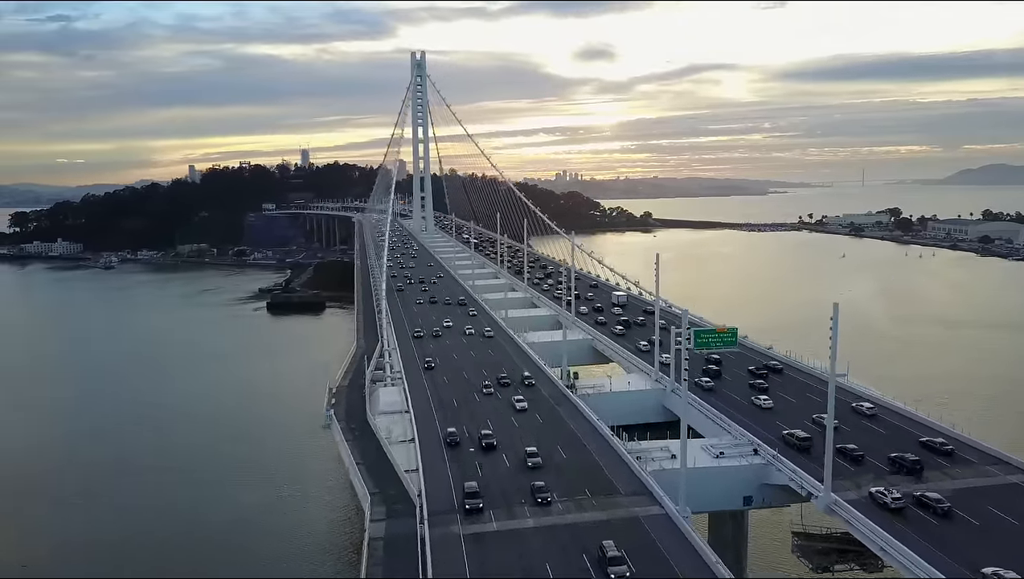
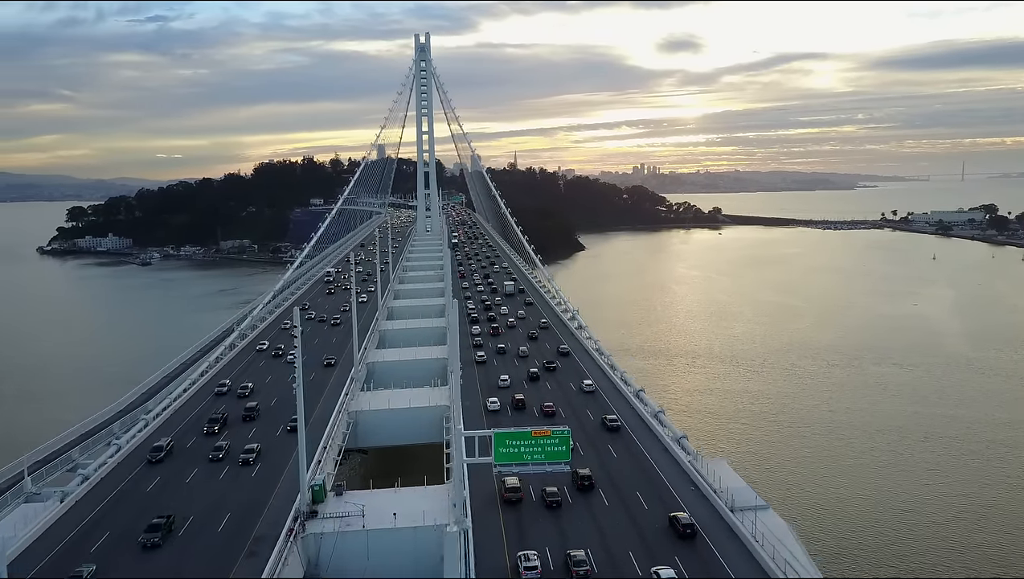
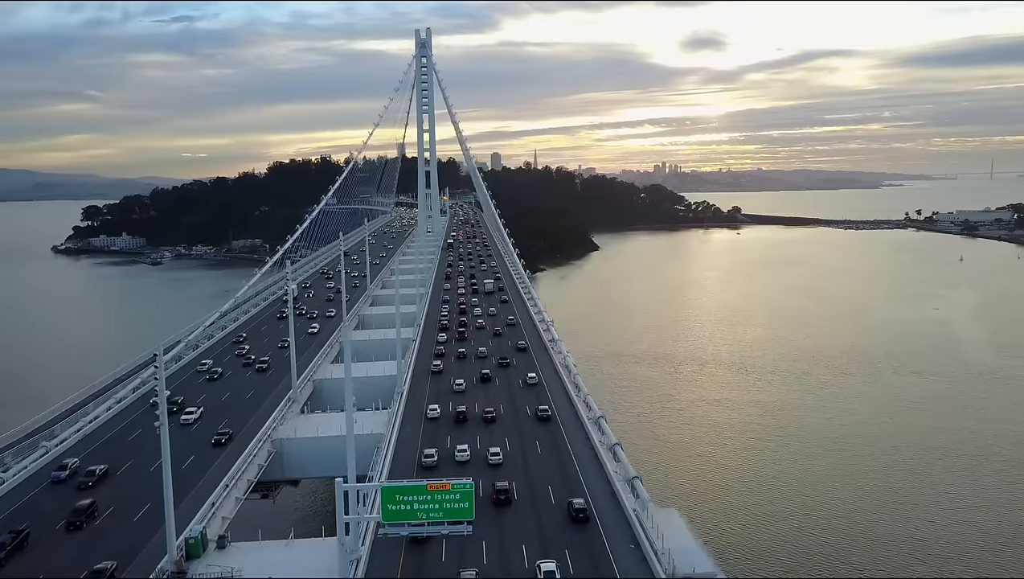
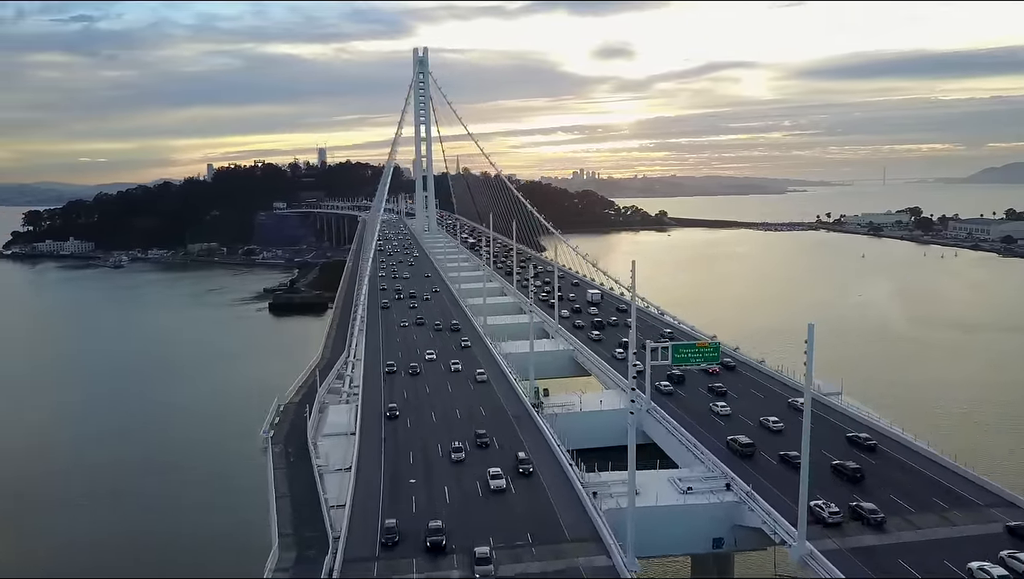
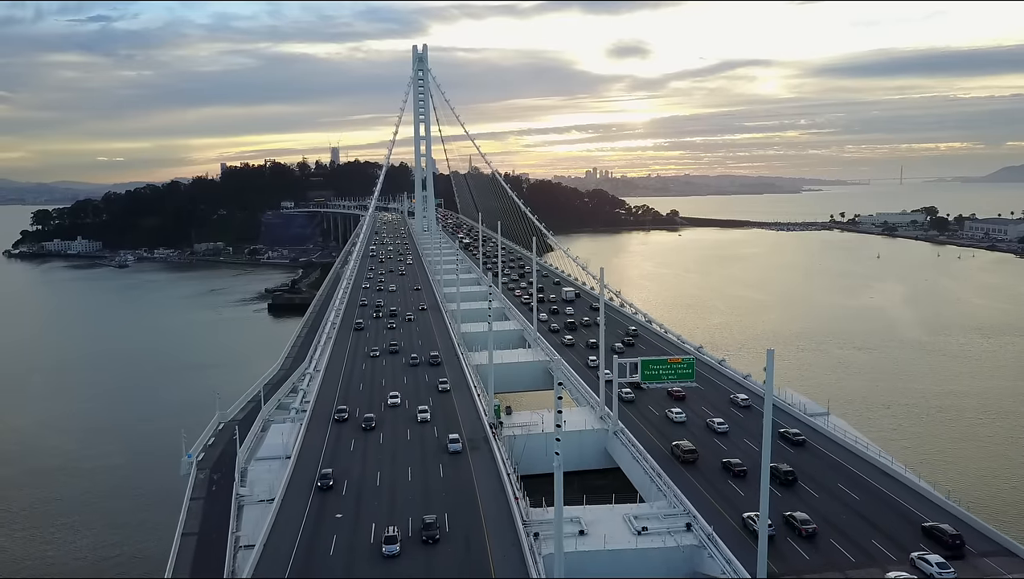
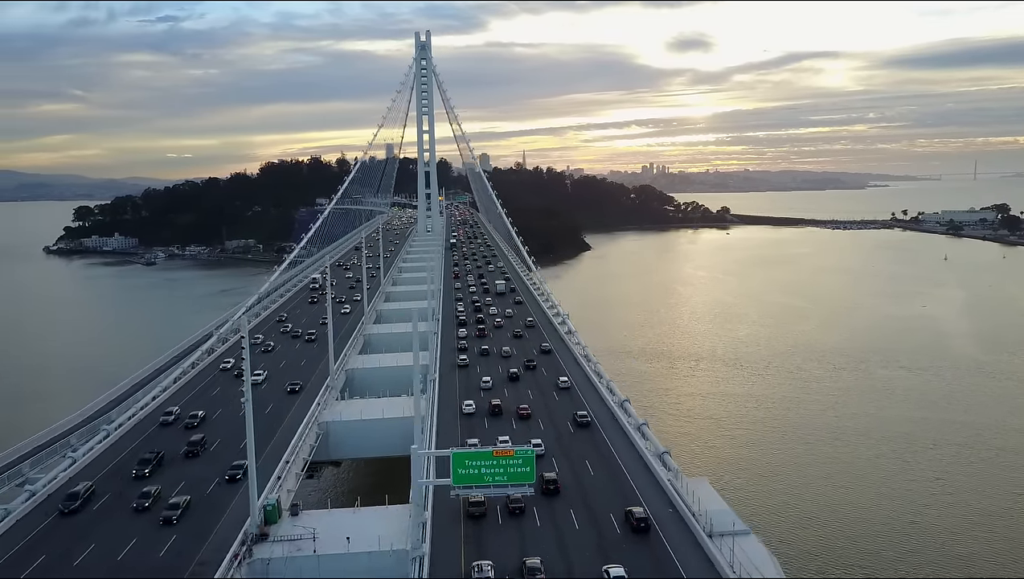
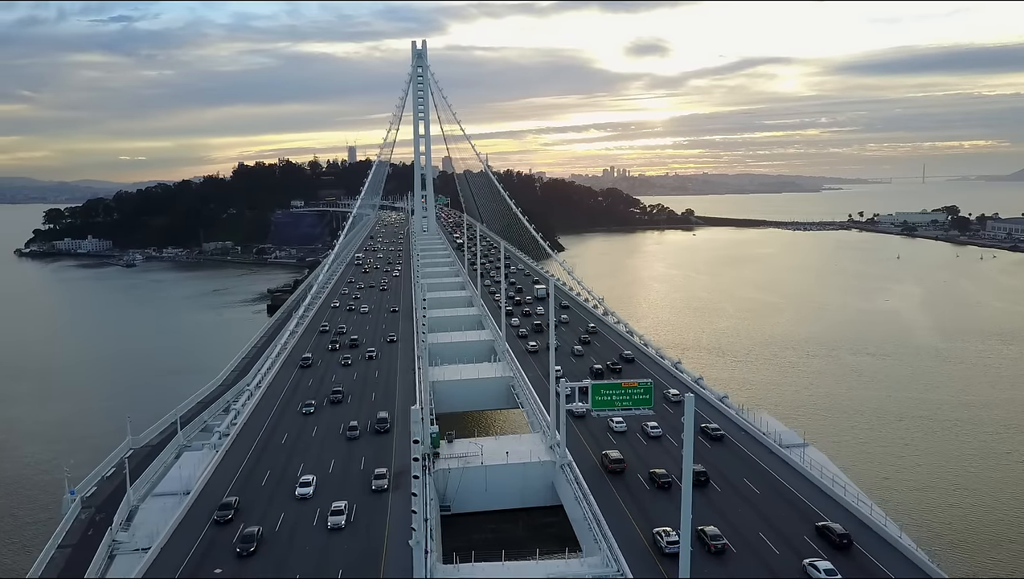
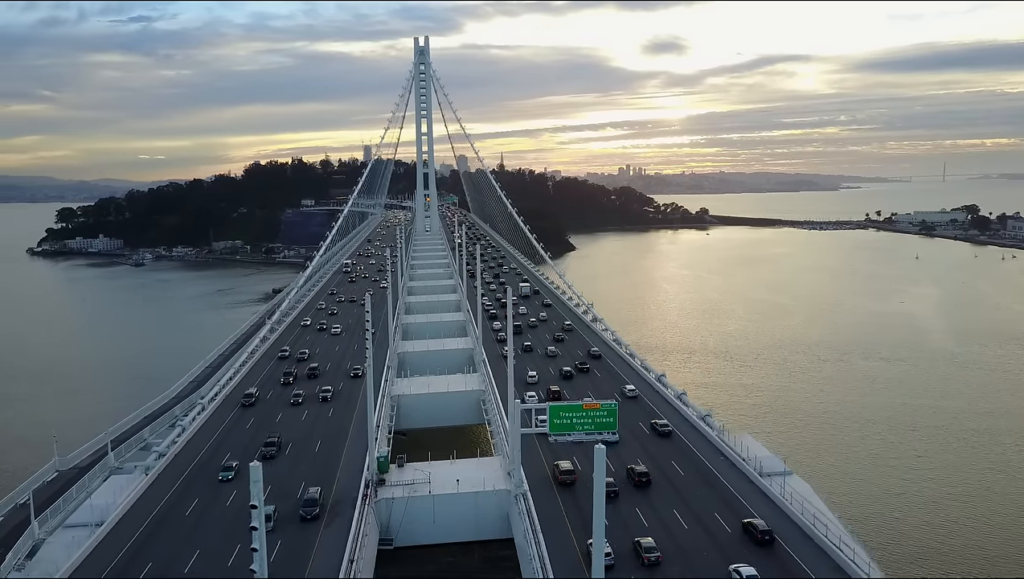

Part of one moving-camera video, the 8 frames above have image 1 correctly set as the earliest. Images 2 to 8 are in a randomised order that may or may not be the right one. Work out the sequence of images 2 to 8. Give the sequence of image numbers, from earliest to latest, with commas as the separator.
4, 5, 7, 8, 2, 6, 3
